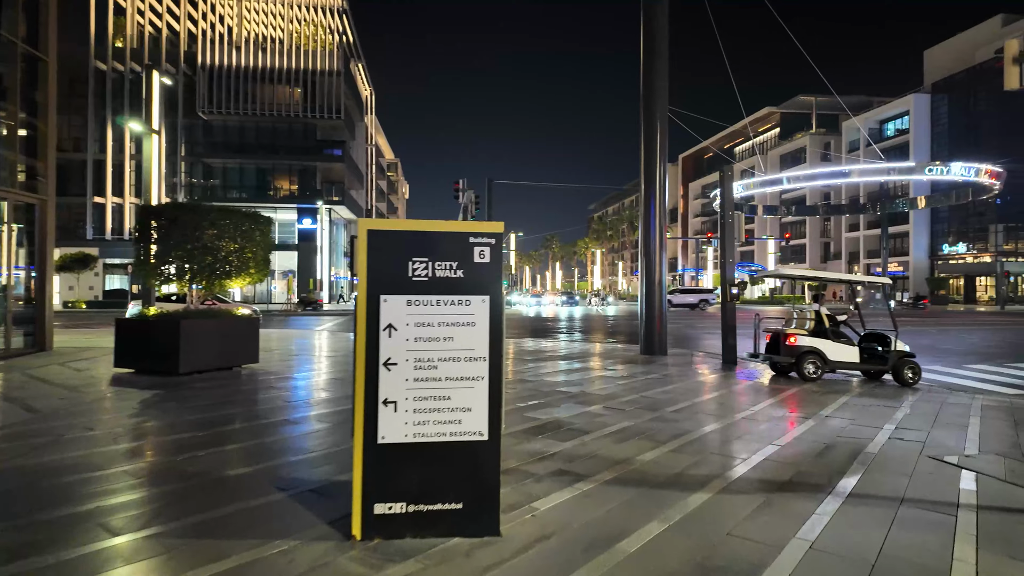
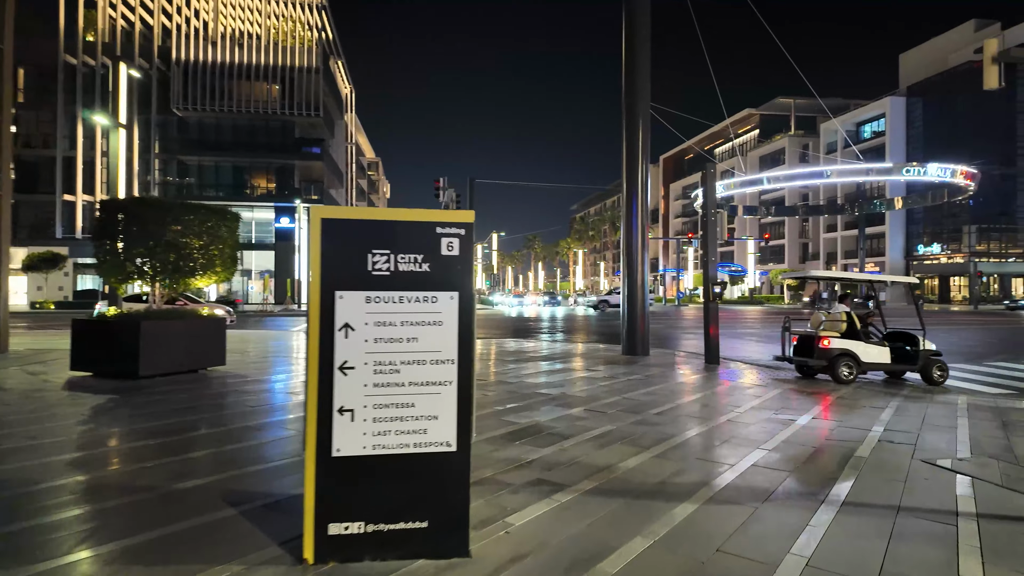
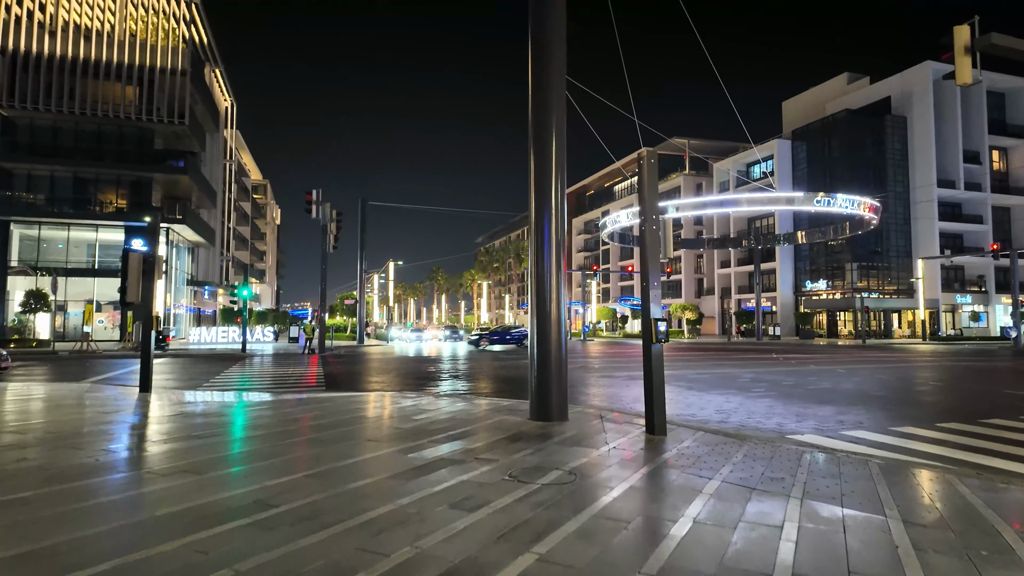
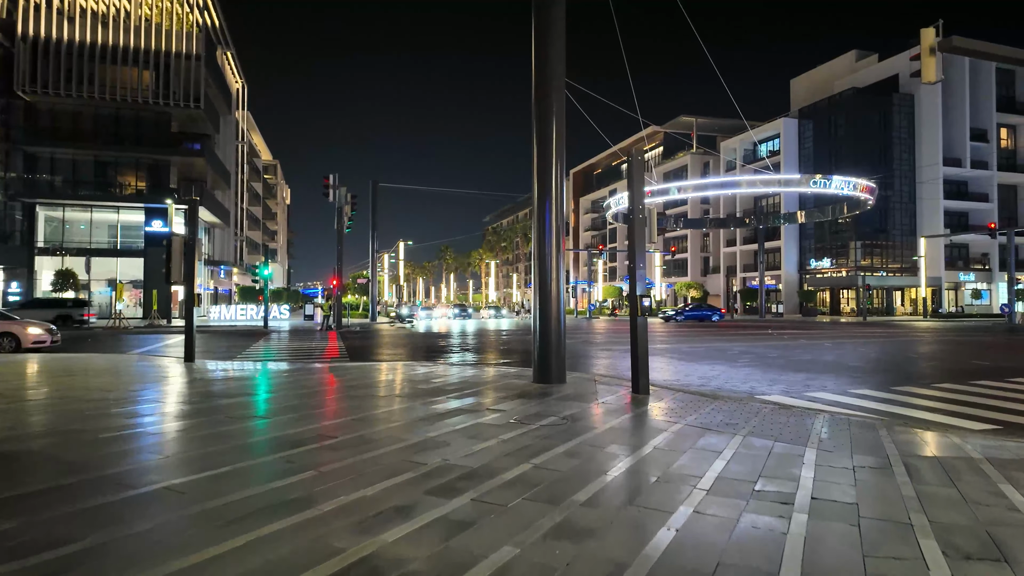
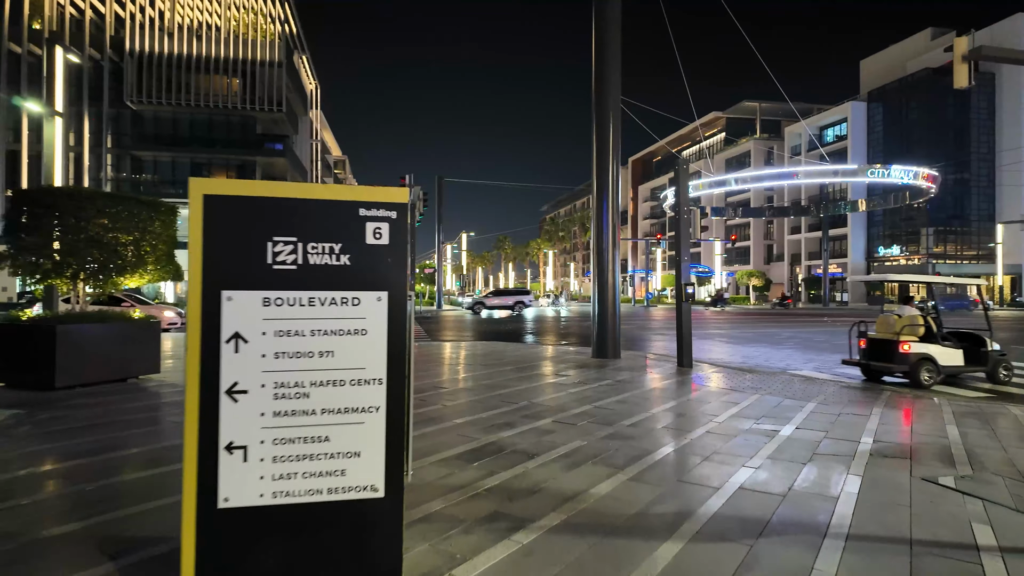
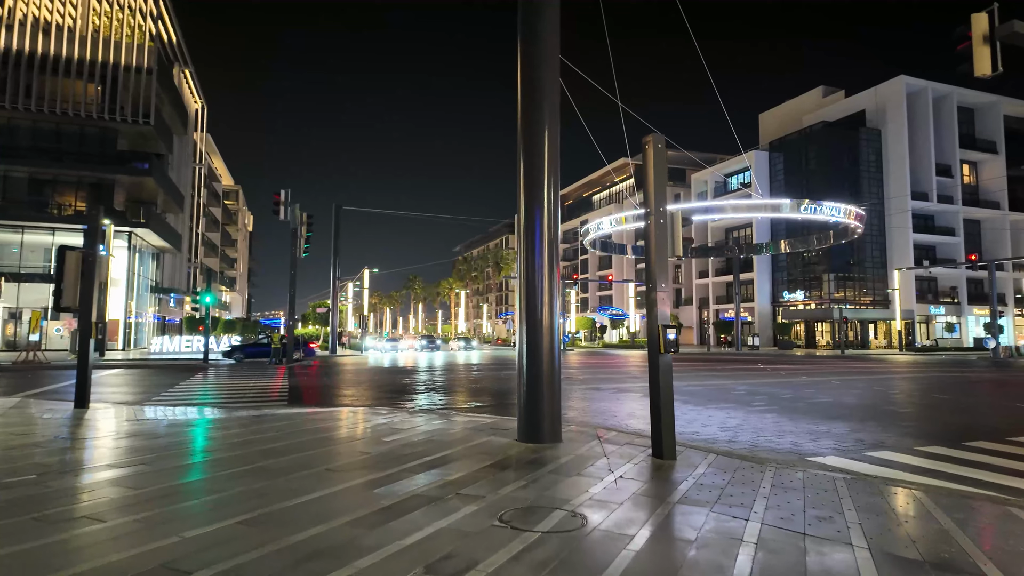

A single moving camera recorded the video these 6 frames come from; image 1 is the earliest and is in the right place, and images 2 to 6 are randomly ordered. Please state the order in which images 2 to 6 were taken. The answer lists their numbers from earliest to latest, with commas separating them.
2, 5, 4, 3, 6
